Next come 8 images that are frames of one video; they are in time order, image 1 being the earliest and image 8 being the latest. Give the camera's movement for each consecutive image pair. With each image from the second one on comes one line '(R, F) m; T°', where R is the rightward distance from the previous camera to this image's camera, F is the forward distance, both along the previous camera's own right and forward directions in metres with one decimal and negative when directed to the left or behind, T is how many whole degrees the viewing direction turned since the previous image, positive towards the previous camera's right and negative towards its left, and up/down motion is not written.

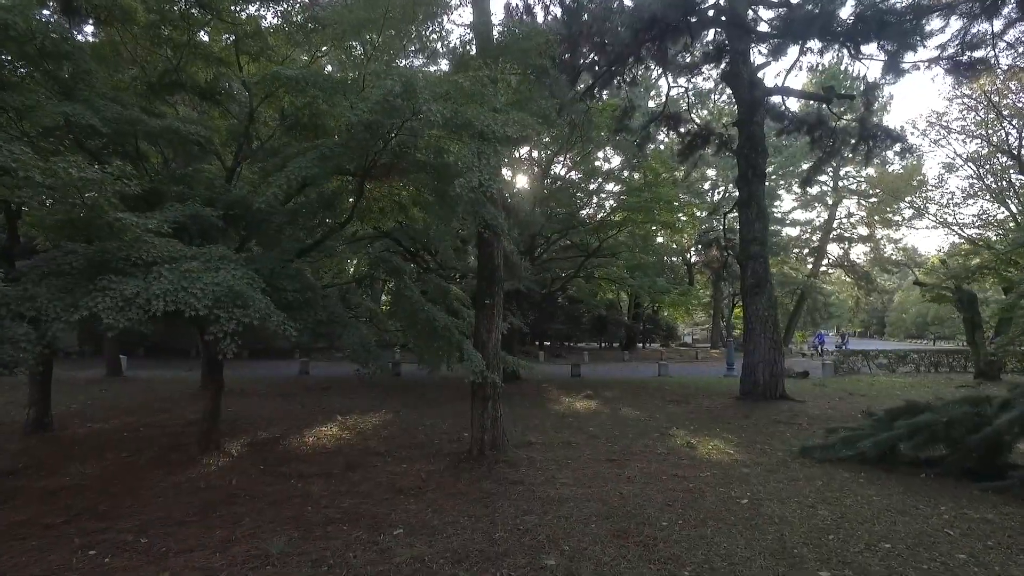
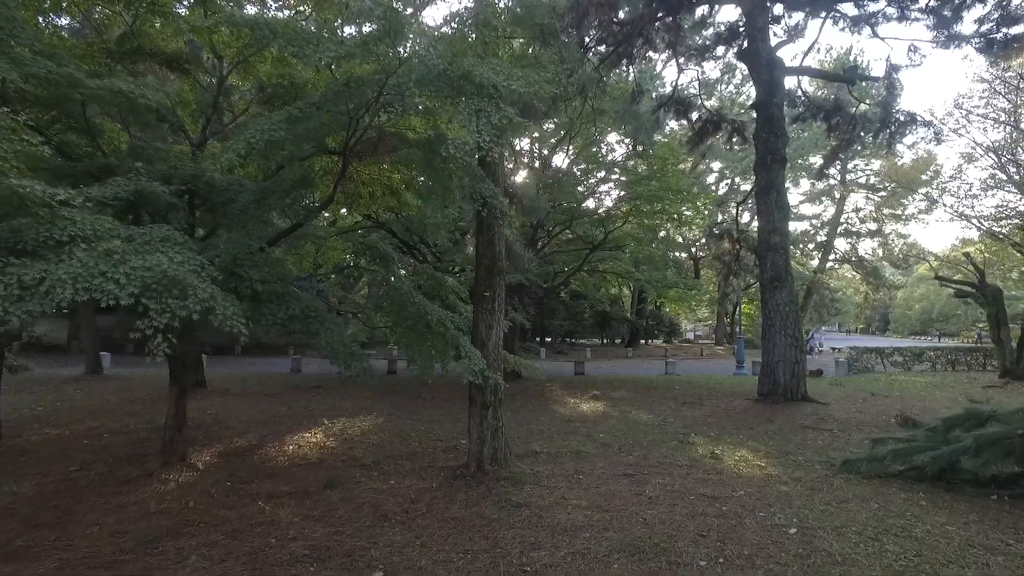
(0.0, +1.0) m; 0°
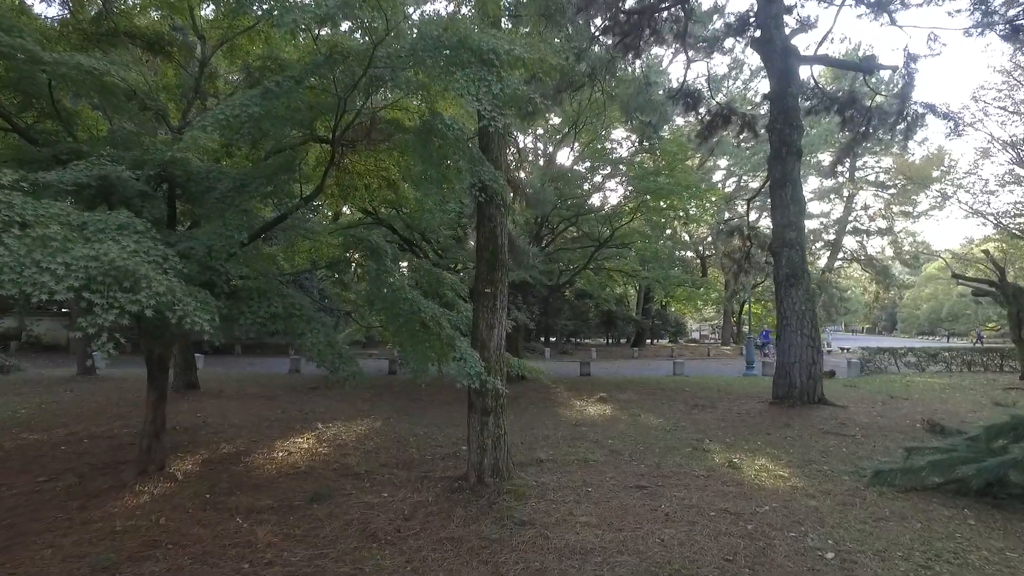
(0.0, +0.6) m; 0°
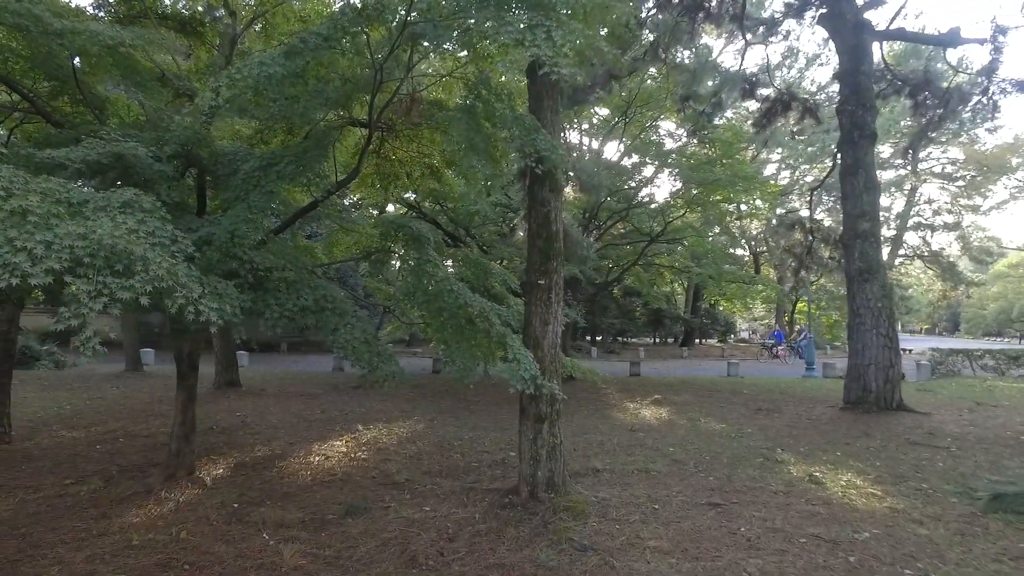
(-0.1, +0.7) m; -4°
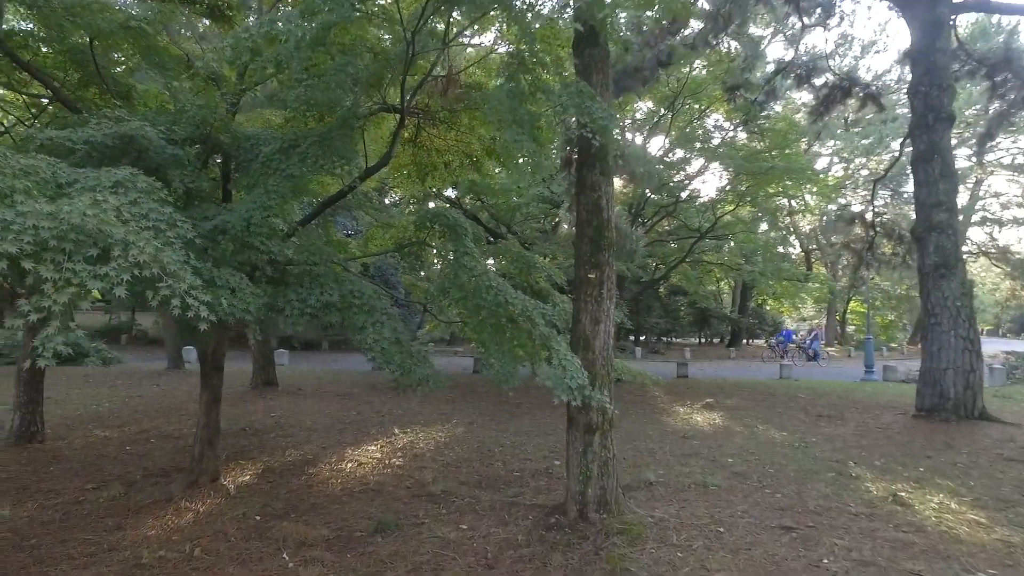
(0.0, +0.6) m; -4°
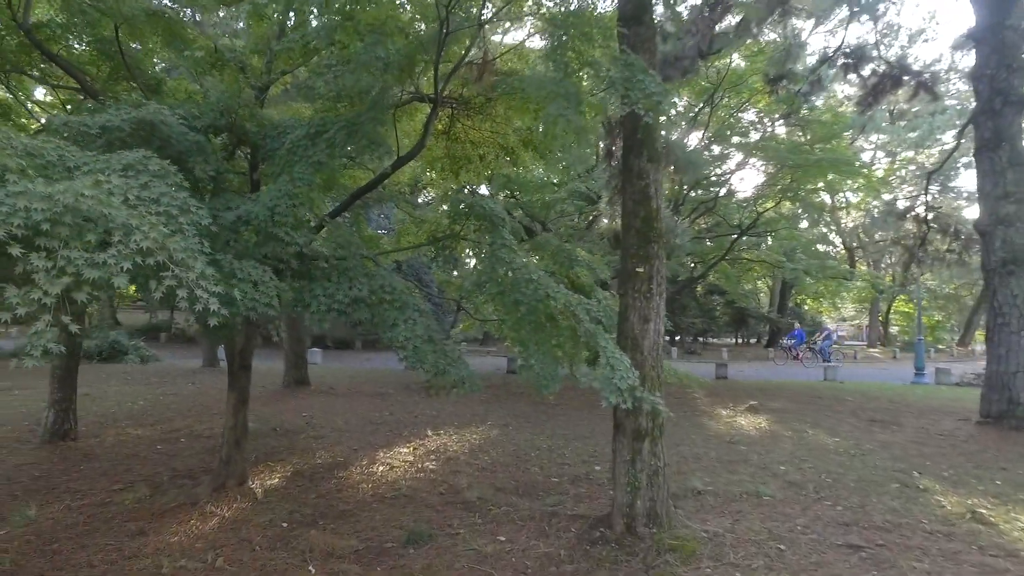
(-0.1, +0.4) m; -3°
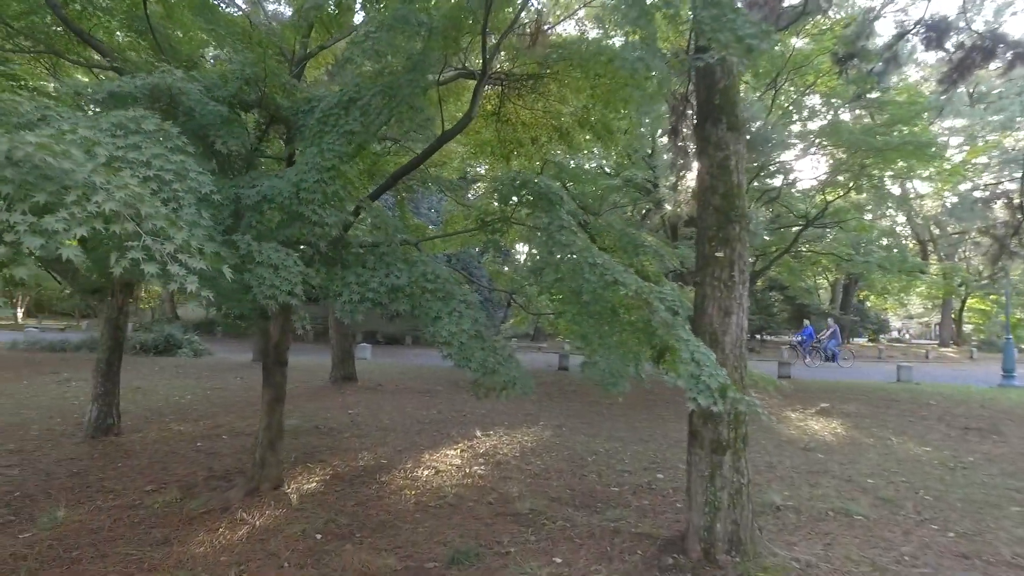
(-0.1, +0.6) m; -4°
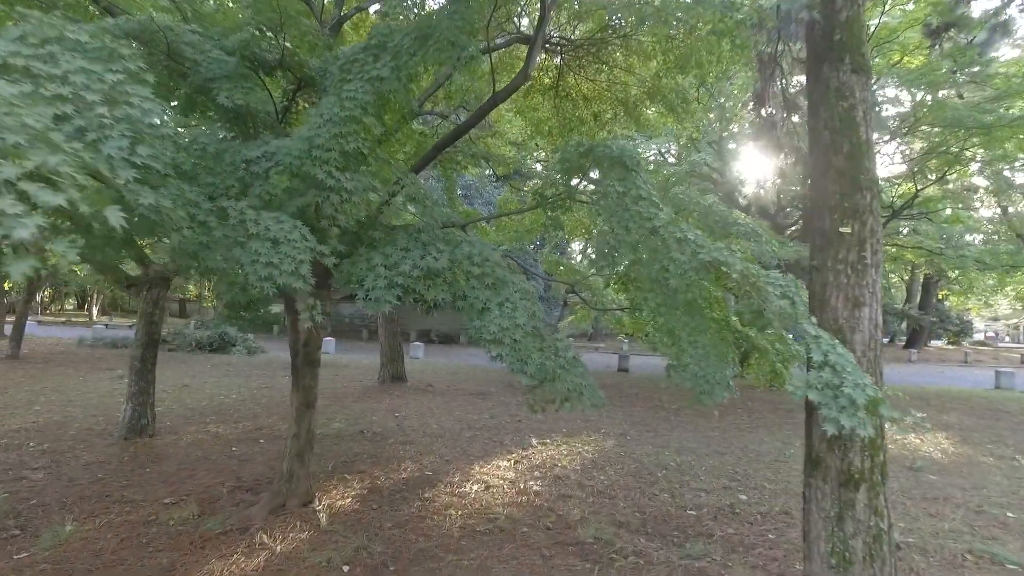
(-0.1, +0.8) m; -5°
